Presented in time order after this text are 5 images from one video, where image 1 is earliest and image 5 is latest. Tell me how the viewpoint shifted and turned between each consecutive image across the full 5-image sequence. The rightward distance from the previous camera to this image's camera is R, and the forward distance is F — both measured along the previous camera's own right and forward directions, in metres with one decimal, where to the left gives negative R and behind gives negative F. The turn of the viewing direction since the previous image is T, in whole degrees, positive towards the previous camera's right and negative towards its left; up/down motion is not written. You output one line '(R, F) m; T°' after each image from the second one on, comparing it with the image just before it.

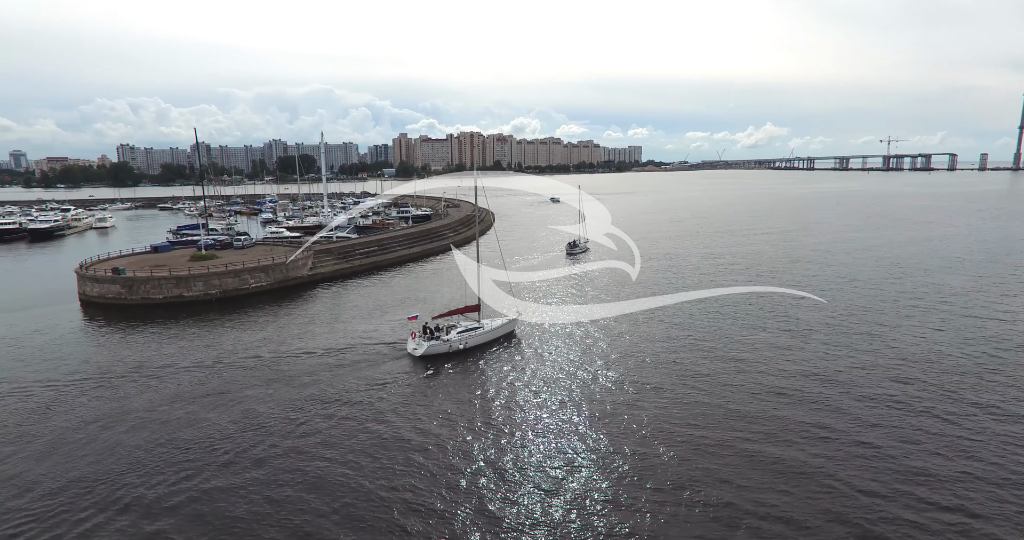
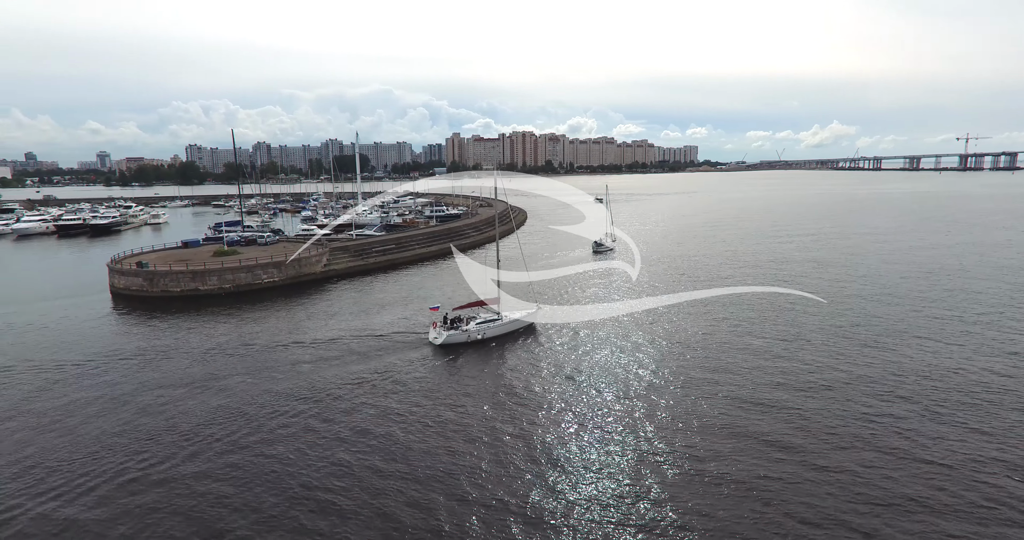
(+2.2, -0.2) m; -5°
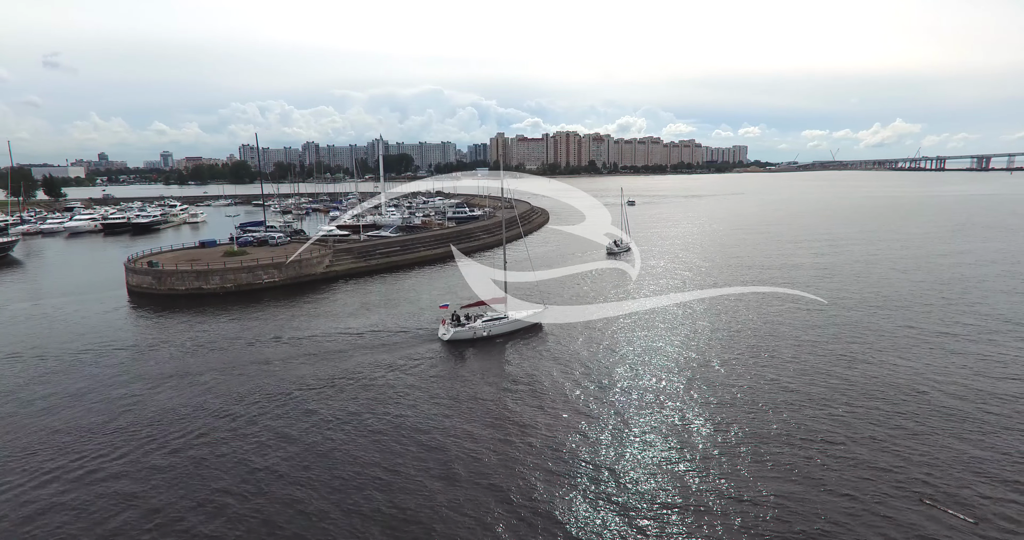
(+2.6, -0.5) m; -4°
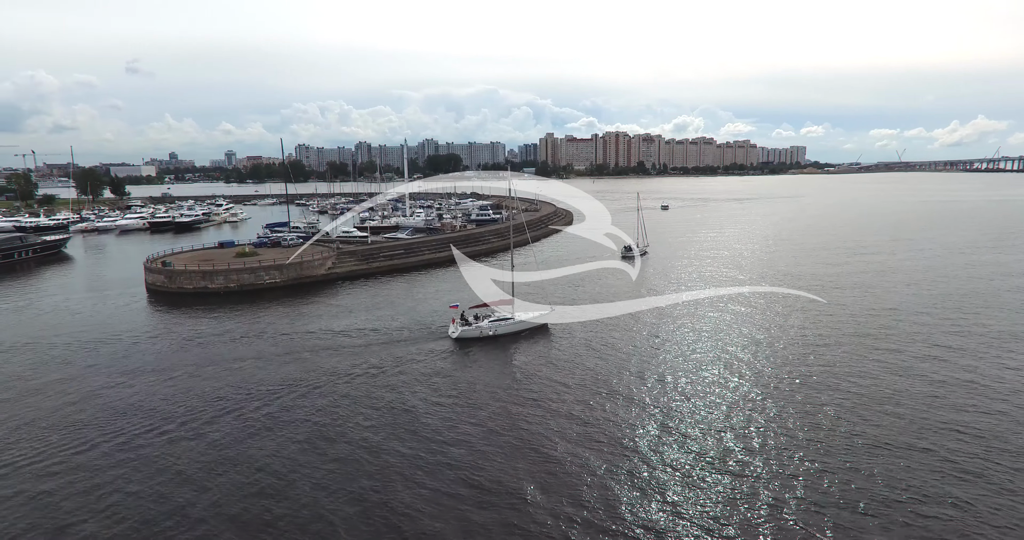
(+3.1, -0.7) m; -5°
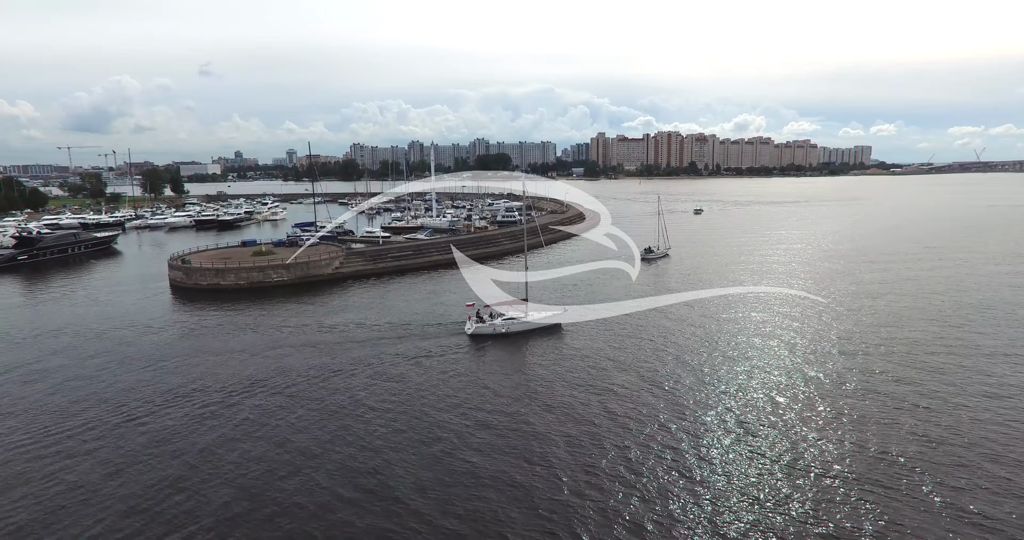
(+3.1, -0.8) m; -5°
